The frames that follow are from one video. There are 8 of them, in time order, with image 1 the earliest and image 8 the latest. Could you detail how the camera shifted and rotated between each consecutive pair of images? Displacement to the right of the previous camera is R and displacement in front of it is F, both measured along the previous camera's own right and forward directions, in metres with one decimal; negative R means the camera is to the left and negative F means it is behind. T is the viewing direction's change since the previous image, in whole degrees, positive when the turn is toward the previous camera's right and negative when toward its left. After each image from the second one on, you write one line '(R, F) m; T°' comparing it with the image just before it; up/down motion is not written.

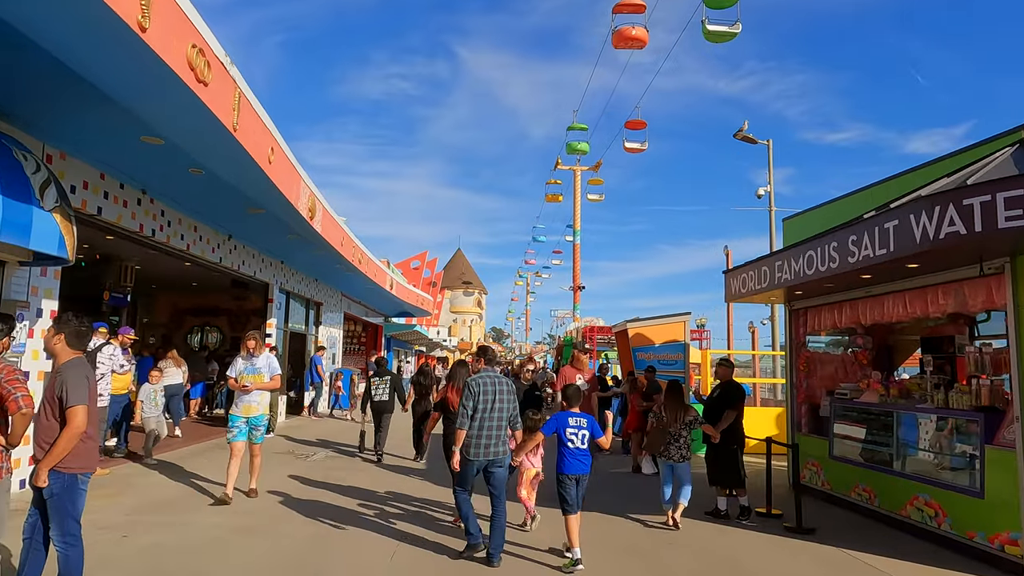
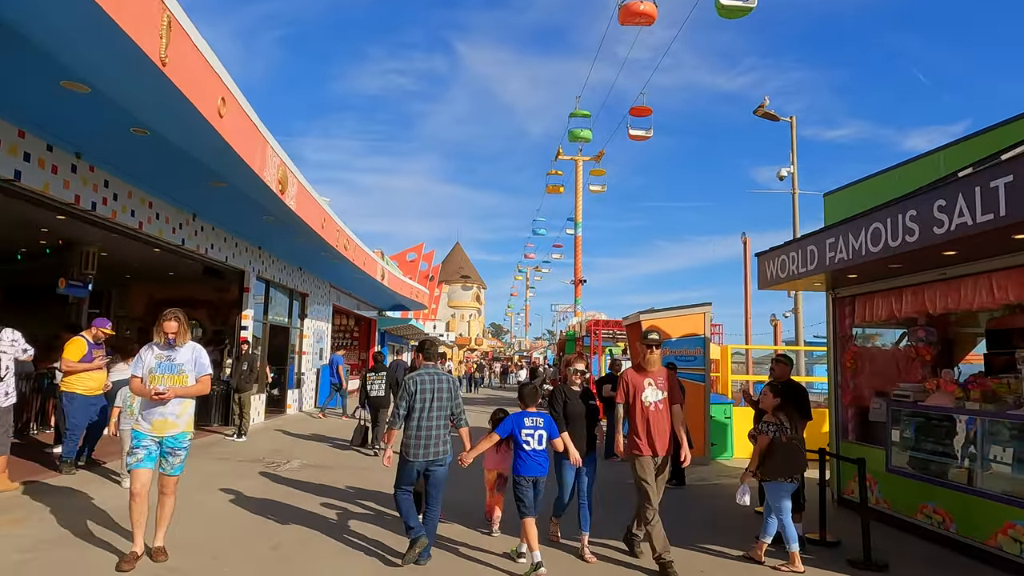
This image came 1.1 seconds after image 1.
(0.0, +1.3) m; 0°
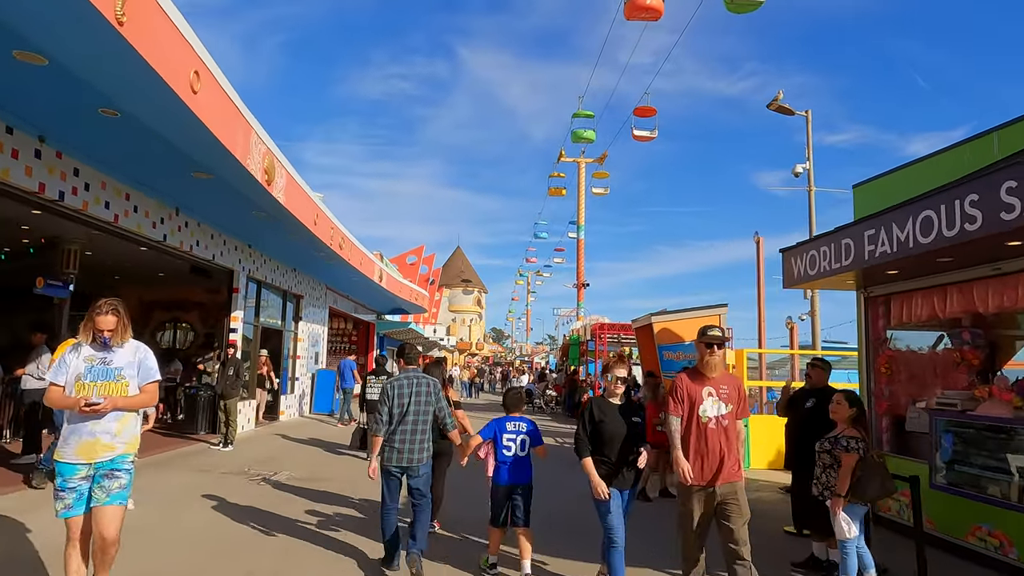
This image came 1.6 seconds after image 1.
(0.0, +0.6) m; 0°
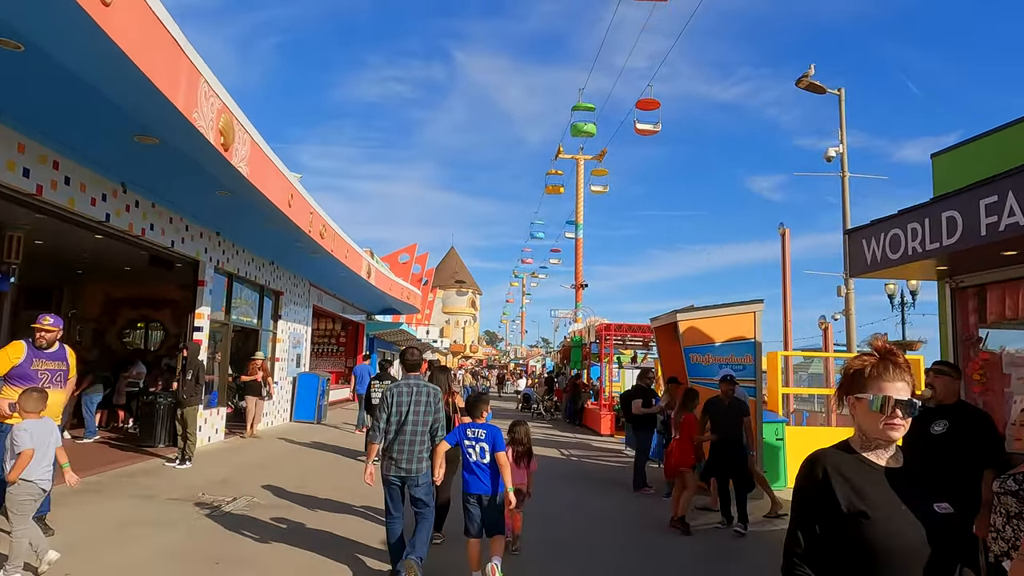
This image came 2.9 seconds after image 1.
(-0.1, +1.4) m; +1°
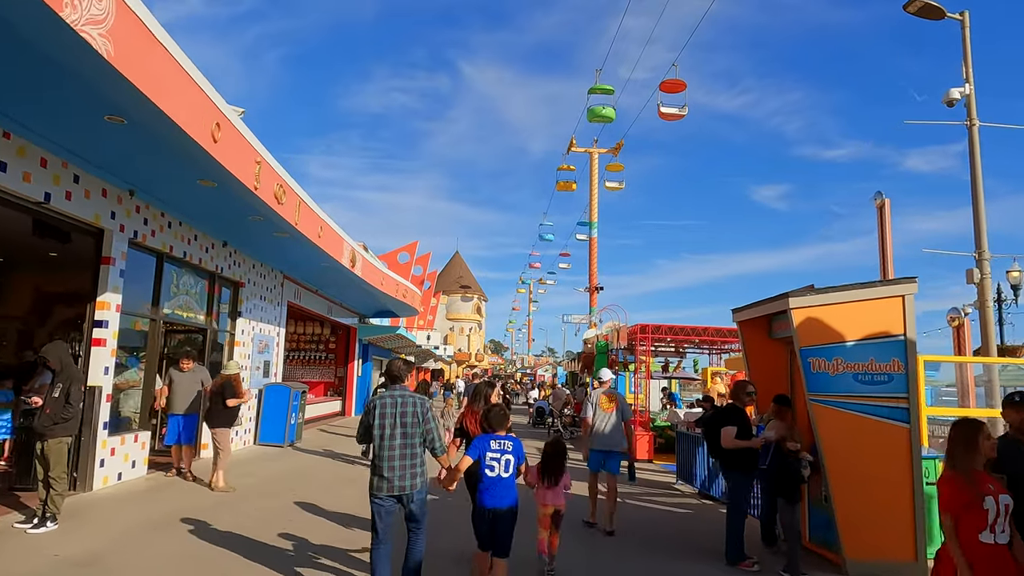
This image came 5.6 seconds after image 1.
(-0.2, +3.0) m; 0°
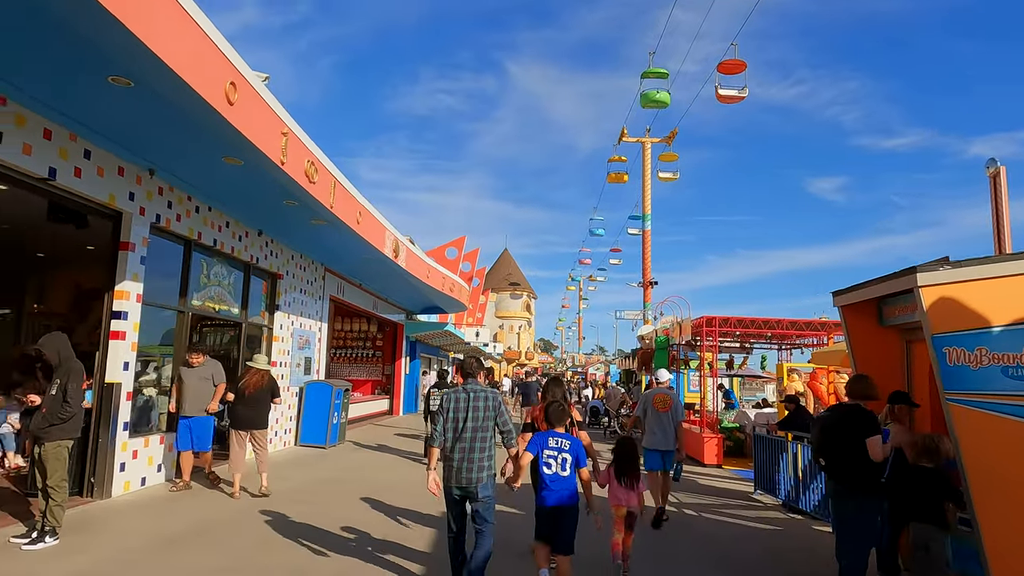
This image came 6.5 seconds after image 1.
(-0.1, +1.0) m; -4°
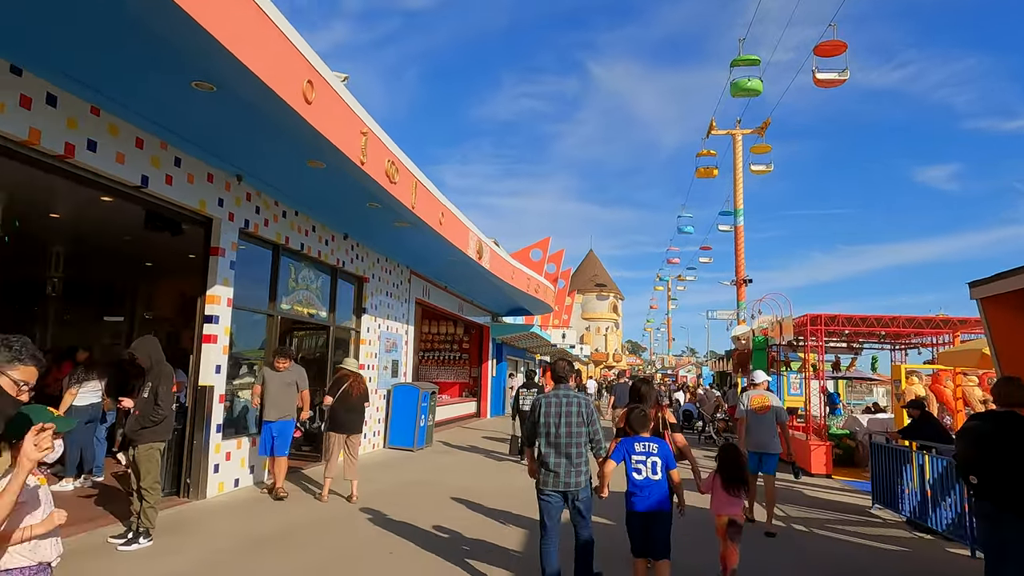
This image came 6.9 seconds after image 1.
(0.0, +0.3) m; -7°
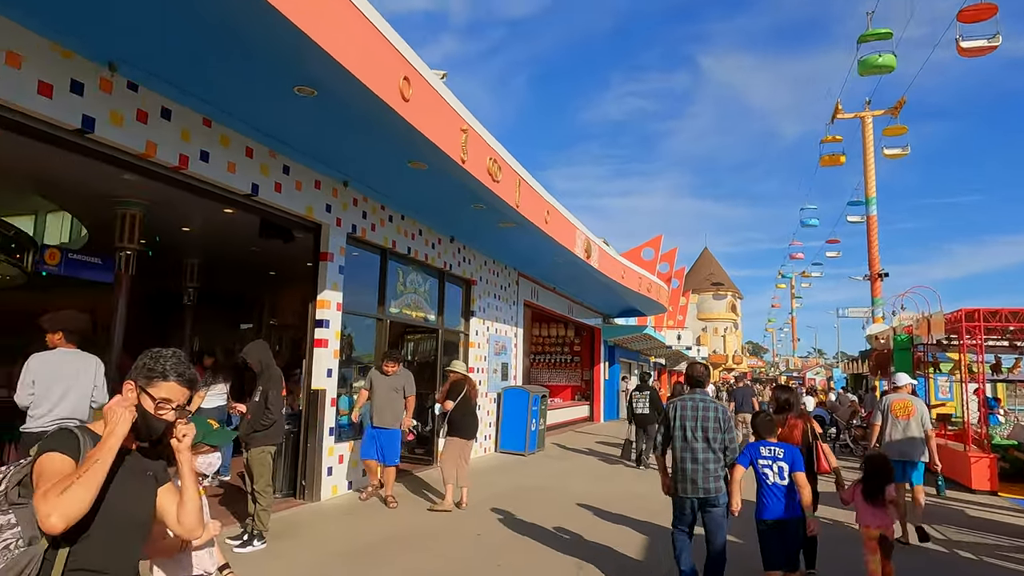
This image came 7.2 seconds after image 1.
(0.0, +0.3) m; -9°
